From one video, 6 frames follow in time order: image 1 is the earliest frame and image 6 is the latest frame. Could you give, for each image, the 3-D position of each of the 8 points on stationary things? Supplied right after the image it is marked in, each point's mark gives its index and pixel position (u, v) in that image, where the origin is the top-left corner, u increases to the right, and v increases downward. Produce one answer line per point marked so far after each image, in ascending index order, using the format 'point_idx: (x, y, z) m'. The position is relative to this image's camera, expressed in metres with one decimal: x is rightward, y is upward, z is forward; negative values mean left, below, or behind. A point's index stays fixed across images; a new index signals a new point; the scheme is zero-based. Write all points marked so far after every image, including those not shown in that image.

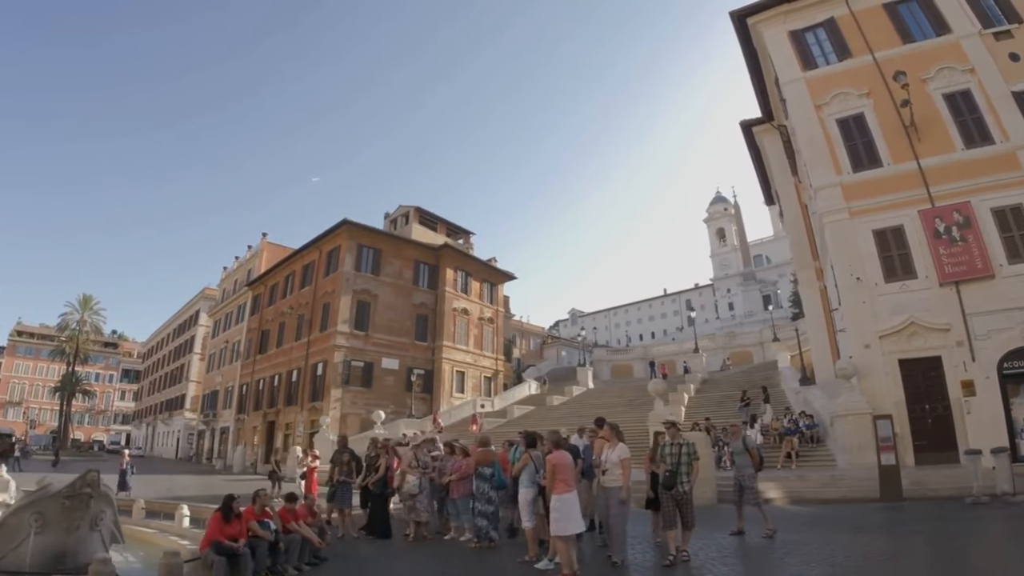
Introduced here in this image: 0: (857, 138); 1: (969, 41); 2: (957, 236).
0: (+9.9, +4.3, +15.4) m
1: (+12.7, +6.8, +14.8) m
2: (+11.3, +1.3, +13.7) m
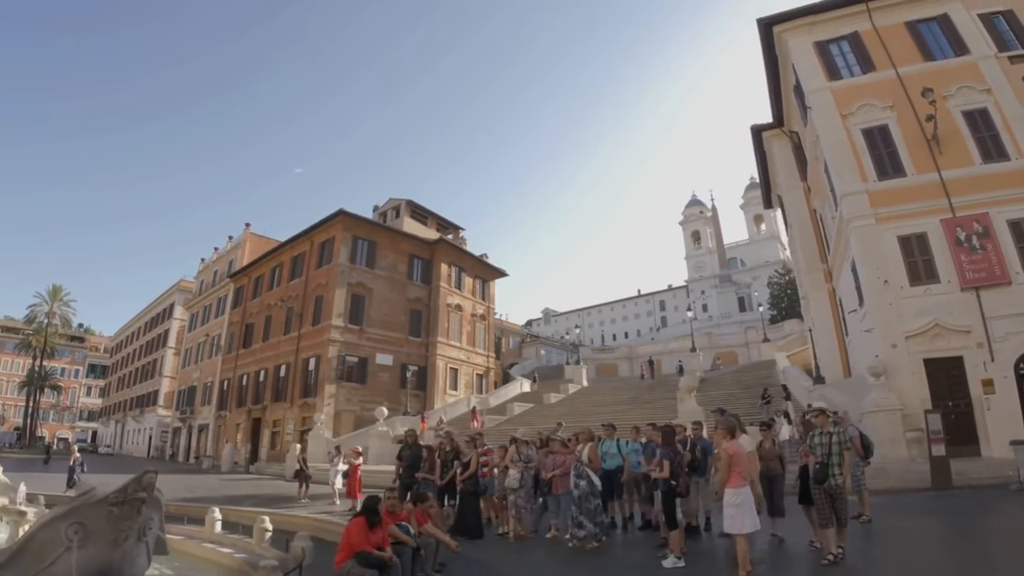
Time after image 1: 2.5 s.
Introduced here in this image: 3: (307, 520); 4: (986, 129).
0: (+11.1, +4.2, +16.1) m
1: (+14.0, +6.6, +15.8) m
2: (+12.6, +1.2, +14.6) m
3: (-4.3, -4.8, +11.2) m
4: (+13.6, +4.5, +15.4) m
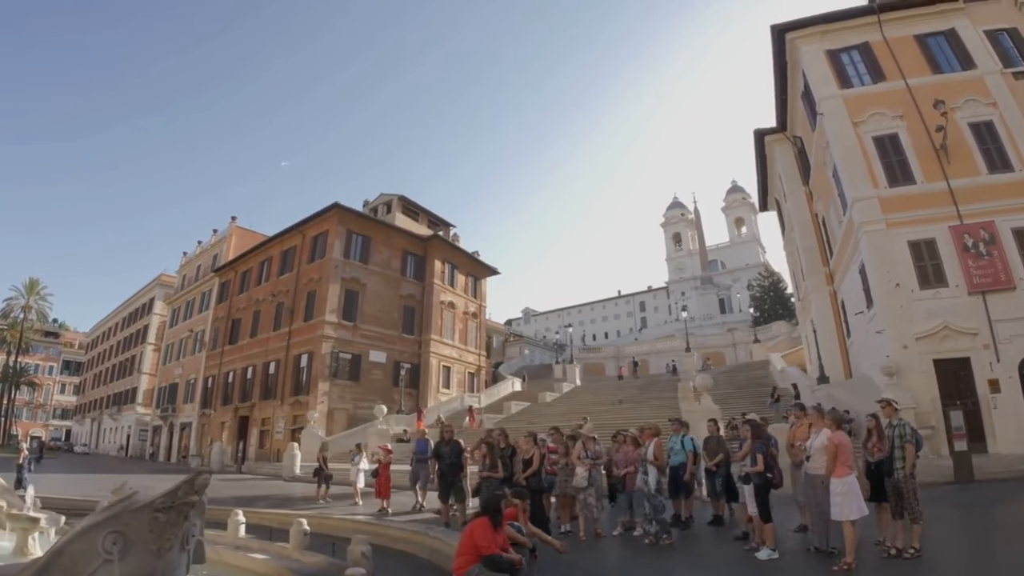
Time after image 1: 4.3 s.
0: (+11.8, +4.1, +16.7) m
1: (+14.7, +6.5, +16.5) m
2: (+13.4, +1.0, +15.3) m
3: (-3.4, -4.7, +10.8) m
4: (+14.3, +4.4, +16.1) m
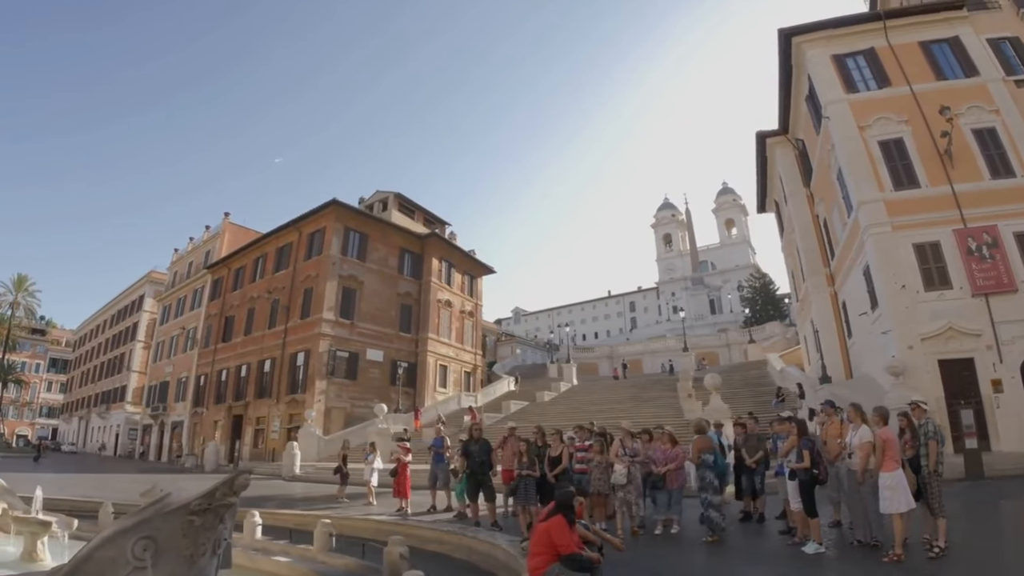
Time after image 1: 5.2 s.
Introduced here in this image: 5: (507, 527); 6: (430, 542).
0: (+12.2, +4.1, +17.0) m
1: (+15.2, +6.4, +16.9) m
2: (+13.8, +1.0, +15.6) m
3: (-2.9, -4.6, +10.7) m
4: (+14.8, +4.3, +16.5) m
5: (-0.1, -4.3, +9.8) m
6: (-1.4, -4.4, +9.3) m
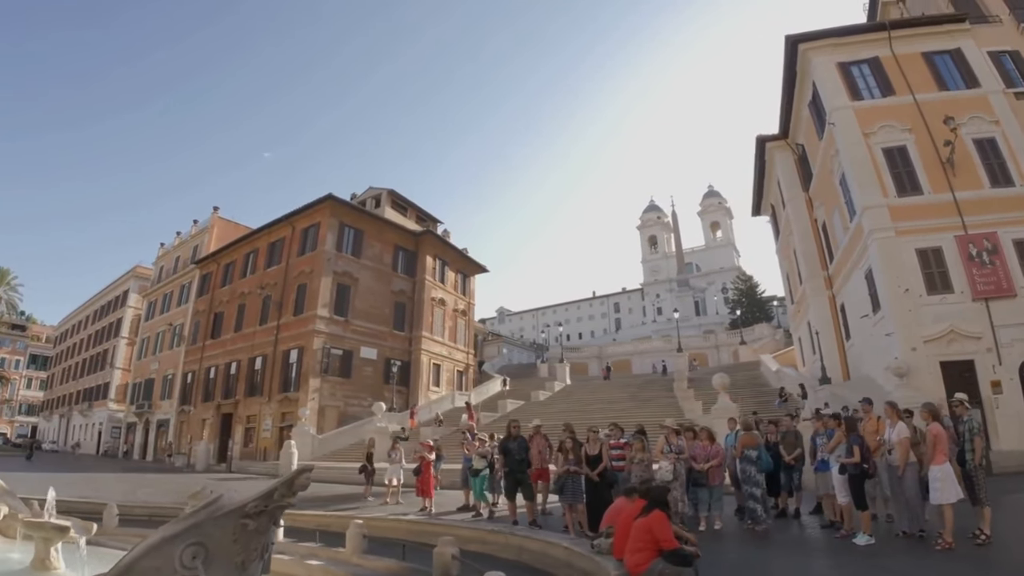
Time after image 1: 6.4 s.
0: (+12.6, +4.0, +17.5) m
1: (+15.6, +6.2, +17.5) m
2: (+14.2, +0.8, +16.2) m
3: (-2.3, -4.5, +10.5) m
4: (+15.2, +4.2, +17.1) m
5: (+0.6, -4.3, +9.7) m
6: (-0.7, -4.3, +9.1) m
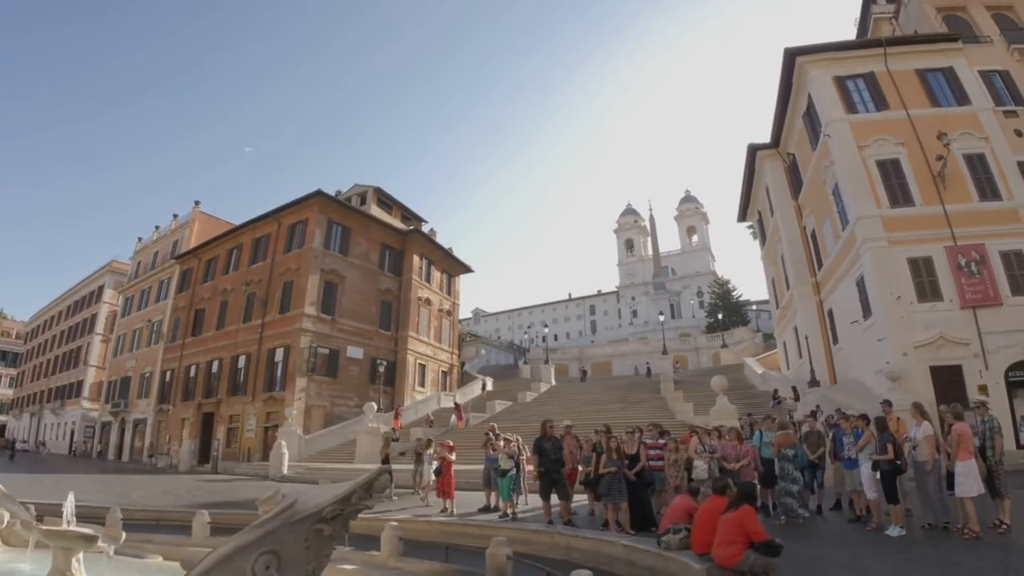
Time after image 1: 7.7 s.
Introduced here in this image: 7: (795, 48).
0: (+12.9, +3.7, +18.2) m
1: (+16.0, +5.9, +18.5) m
2: (+14.5, +0.6, +17.1) m
3: (-1.6, -4.4, +10.3) m
4: (+15.5, +3.9, +18.0) m
5: (+1.3, -4.3, +9.7) m
6: (0.0, -4.3, +9.1) m
7: (+10.3, +8.7, +19.7) m
